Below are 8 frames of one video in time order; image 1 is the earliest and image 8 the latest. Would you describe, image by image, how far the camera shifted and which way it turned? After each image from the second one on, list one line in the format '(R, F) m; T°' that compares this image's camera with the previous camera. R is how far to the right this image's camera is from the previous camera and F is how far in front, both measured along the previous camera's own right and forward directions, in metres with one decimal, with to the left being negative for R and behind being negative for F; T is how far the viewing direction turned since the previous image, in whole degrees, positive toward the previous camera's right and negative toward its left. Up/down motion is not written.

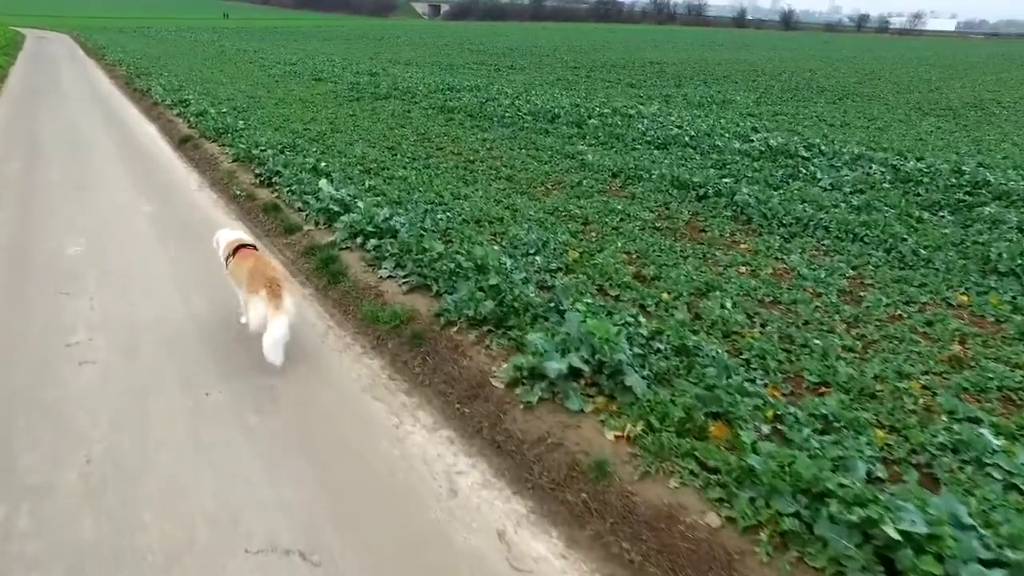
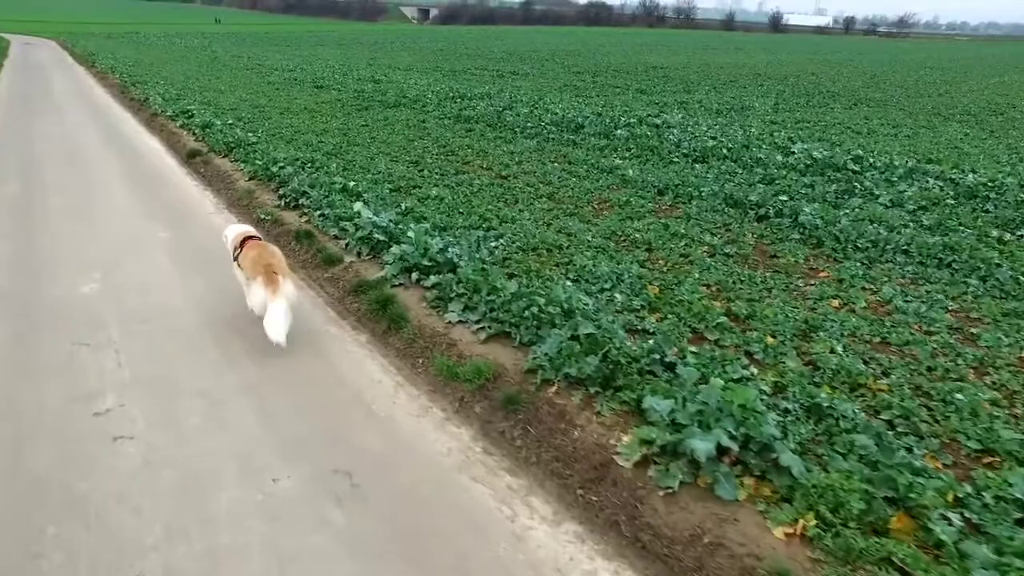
(-0.9, +0.7) m; +1°
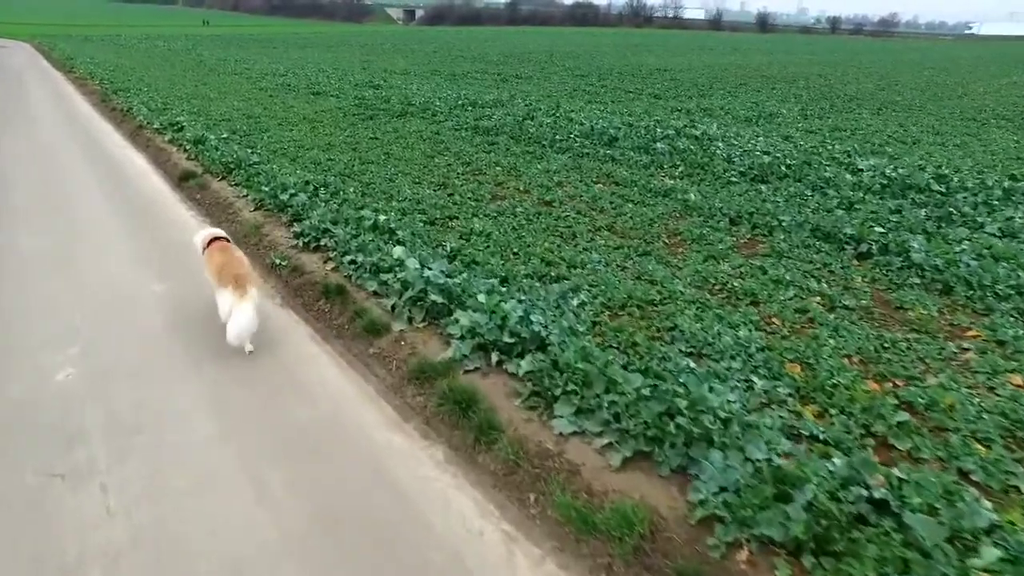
(-1.0, +1.5) m; +1°
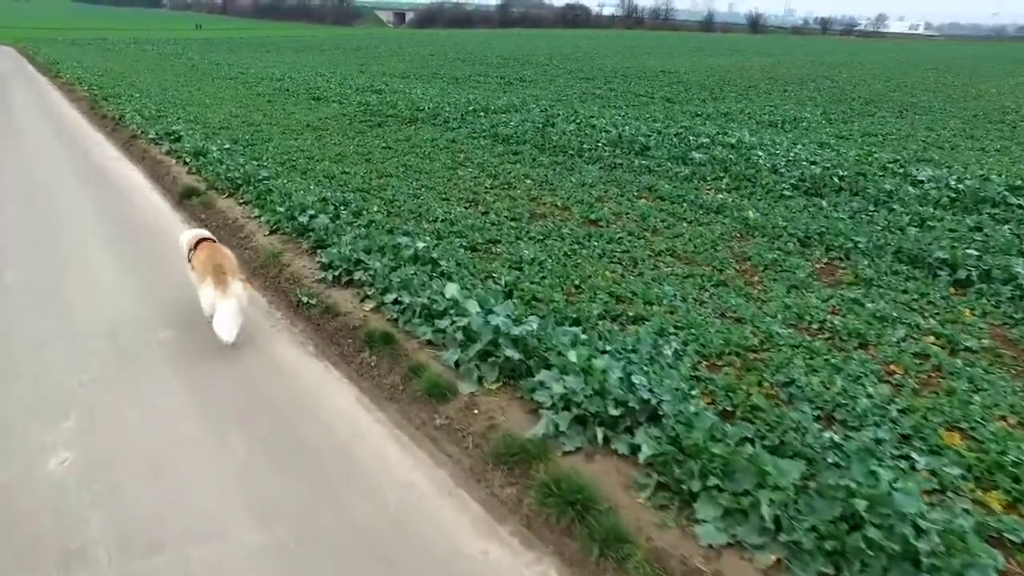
(-0.8, +1.0) m; +1°
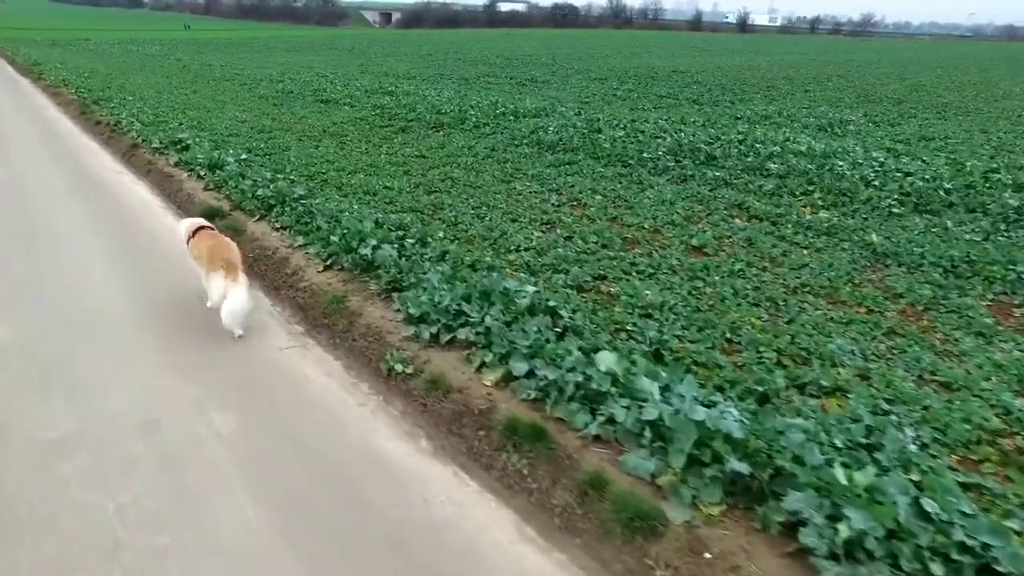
(-1.4, +1.4) m; +1°
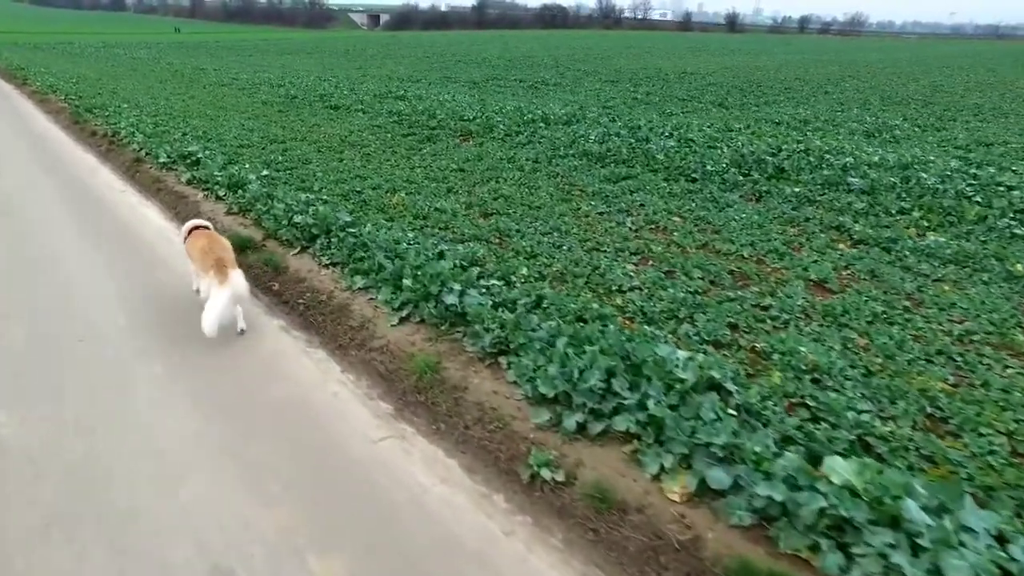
(-1.2, +1.2) m; +1°
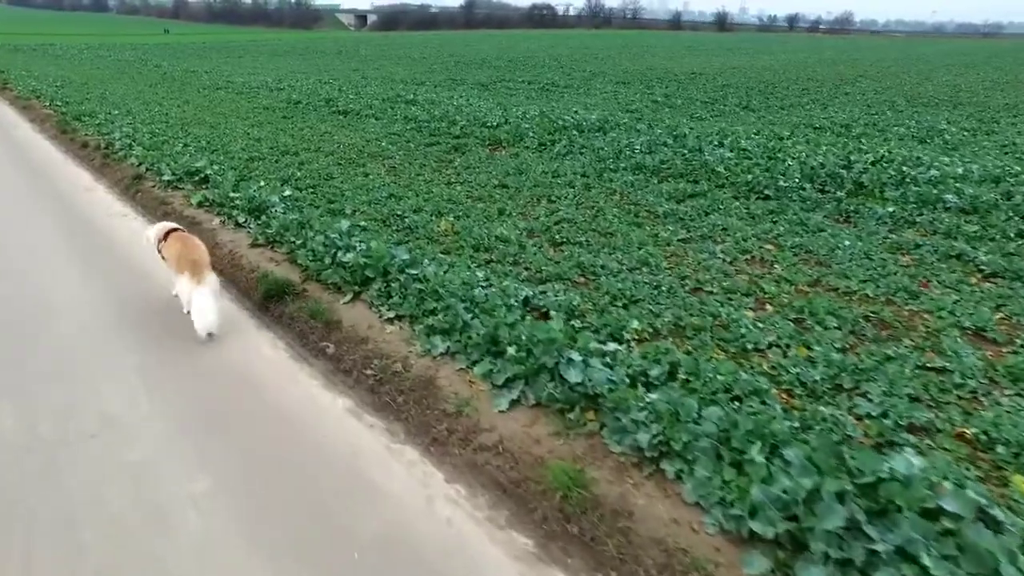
(-1.1, +1.2) m; +1°
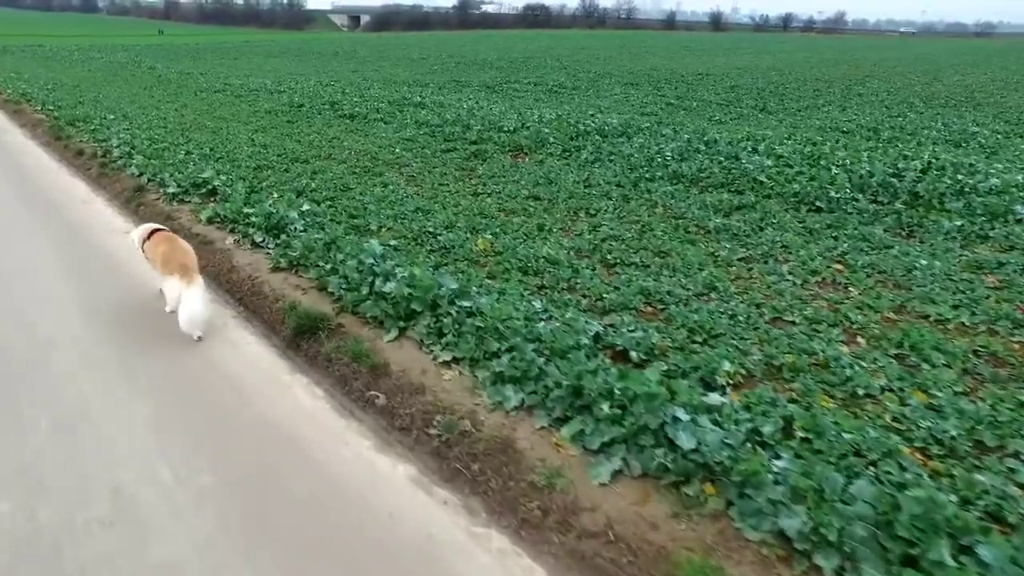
(-0.7, +0.7) m; +1°
